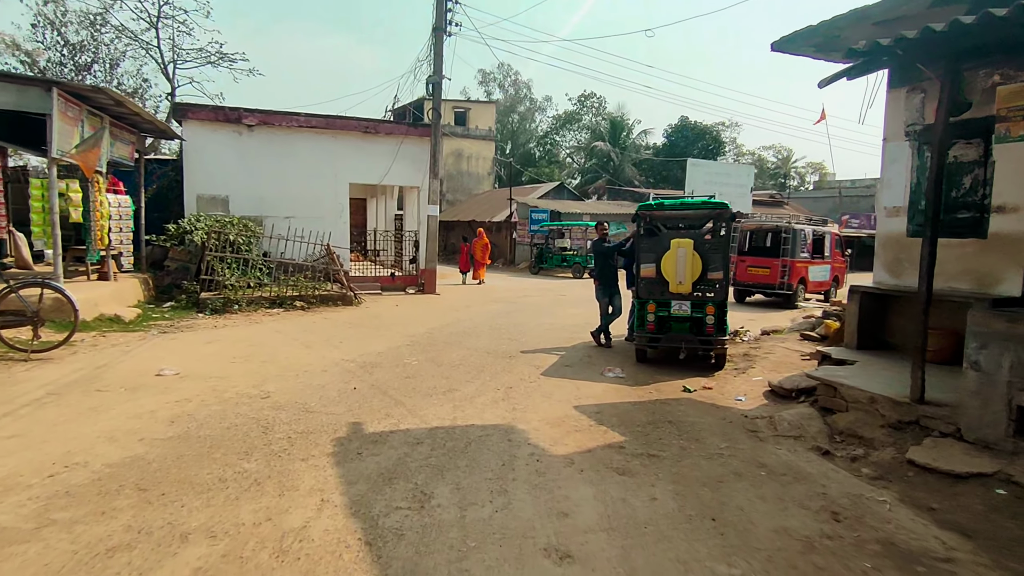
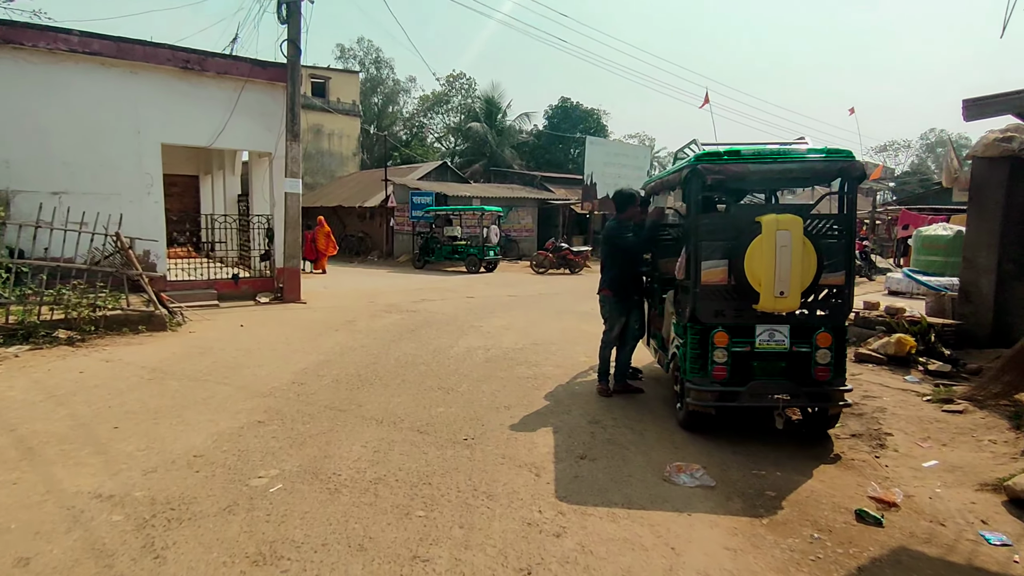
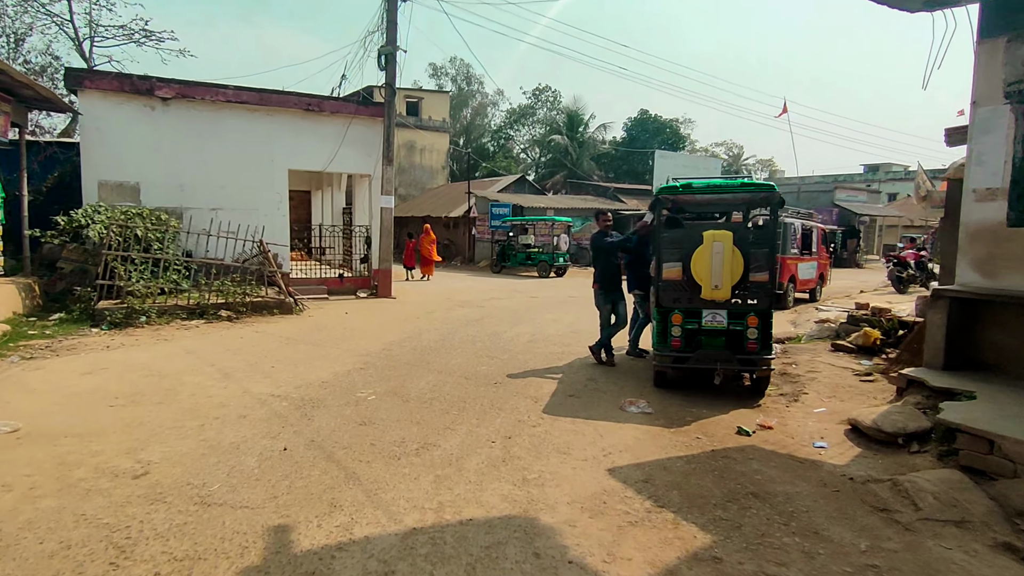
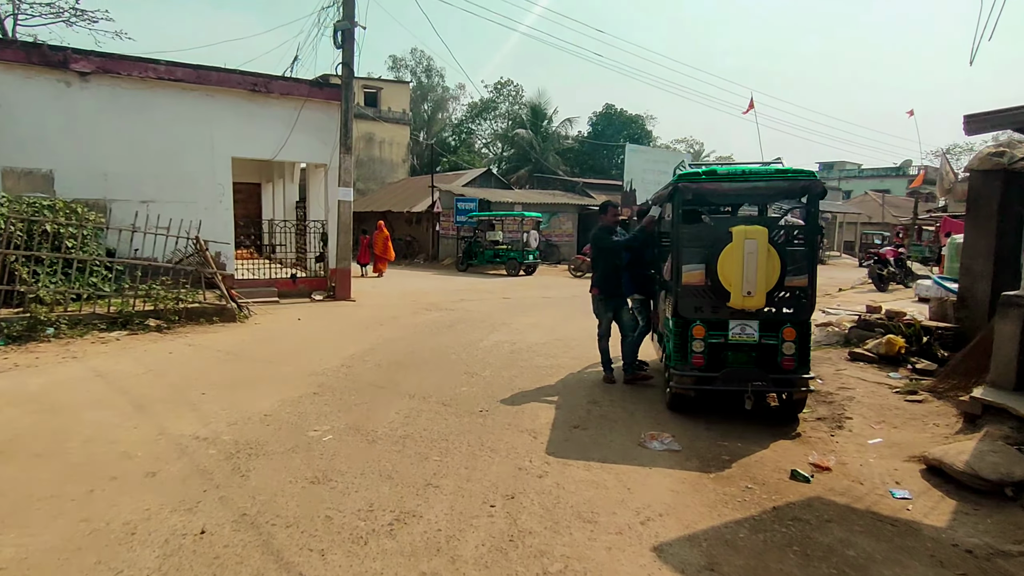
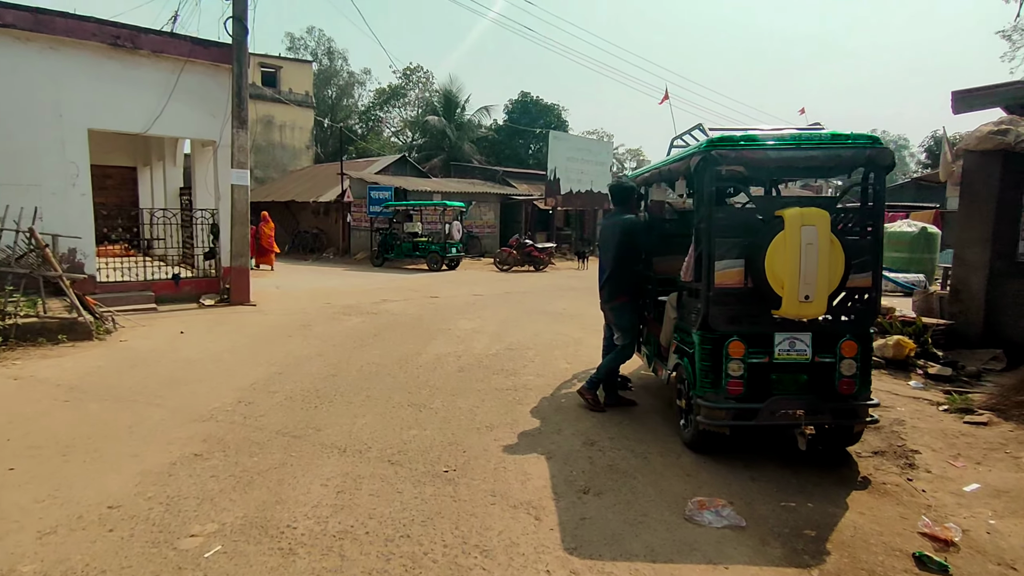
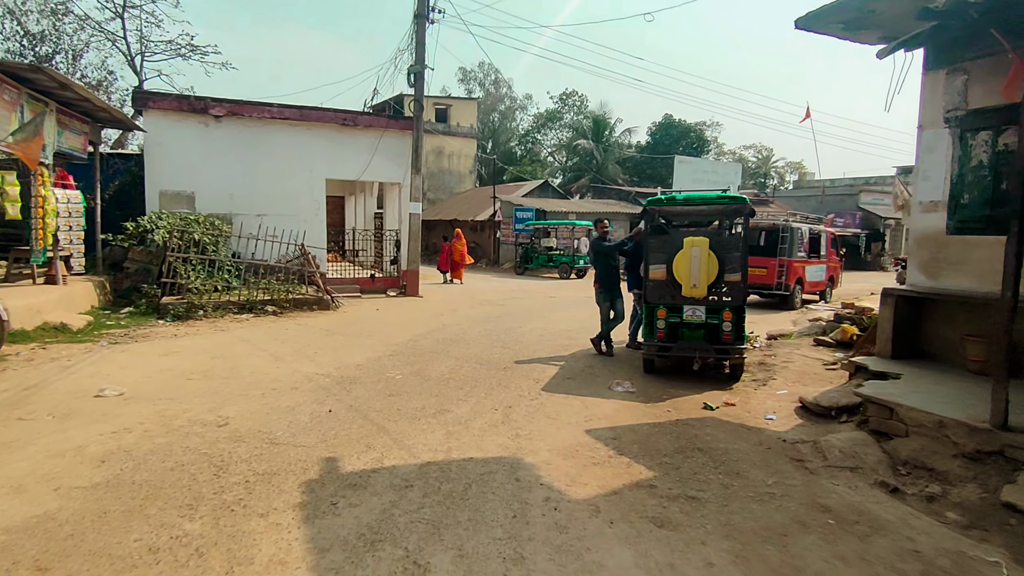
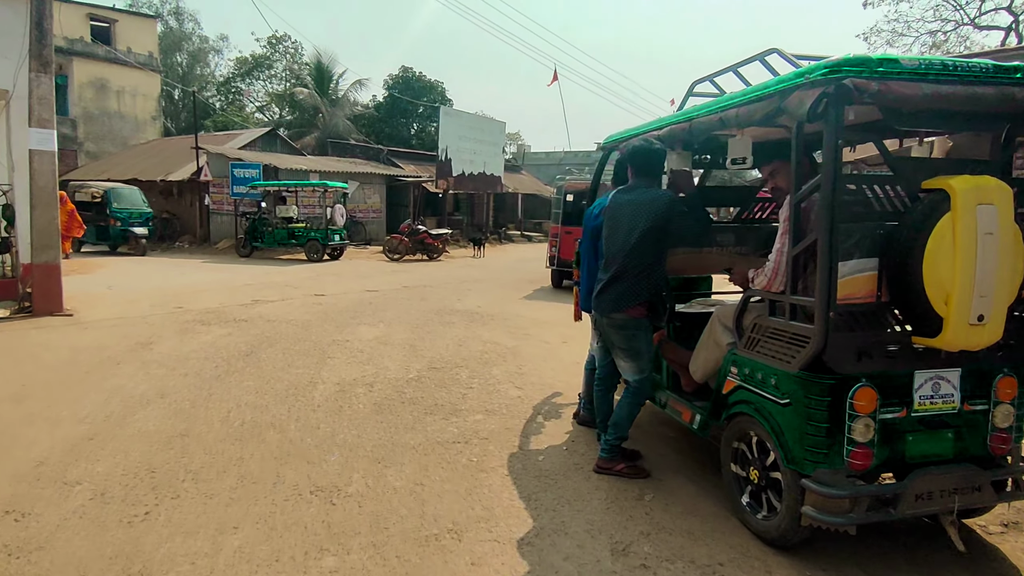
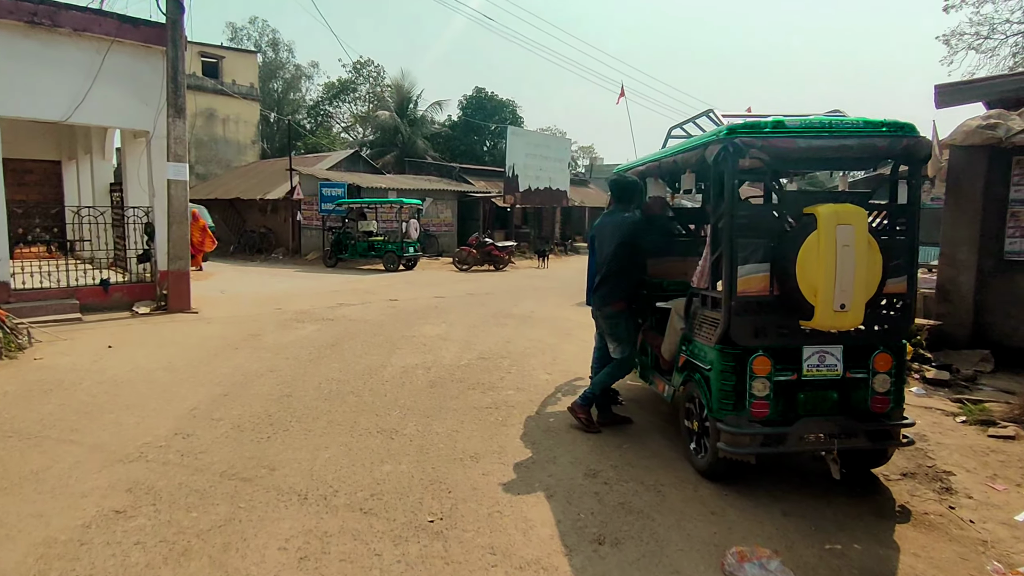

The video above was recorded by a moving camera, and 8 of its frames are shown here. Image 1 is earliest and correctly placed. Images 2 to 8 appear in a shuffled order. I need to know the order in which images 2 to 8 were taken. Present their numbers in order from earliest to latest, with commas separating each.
6, 3, 4, 2, 5, 8, 7
